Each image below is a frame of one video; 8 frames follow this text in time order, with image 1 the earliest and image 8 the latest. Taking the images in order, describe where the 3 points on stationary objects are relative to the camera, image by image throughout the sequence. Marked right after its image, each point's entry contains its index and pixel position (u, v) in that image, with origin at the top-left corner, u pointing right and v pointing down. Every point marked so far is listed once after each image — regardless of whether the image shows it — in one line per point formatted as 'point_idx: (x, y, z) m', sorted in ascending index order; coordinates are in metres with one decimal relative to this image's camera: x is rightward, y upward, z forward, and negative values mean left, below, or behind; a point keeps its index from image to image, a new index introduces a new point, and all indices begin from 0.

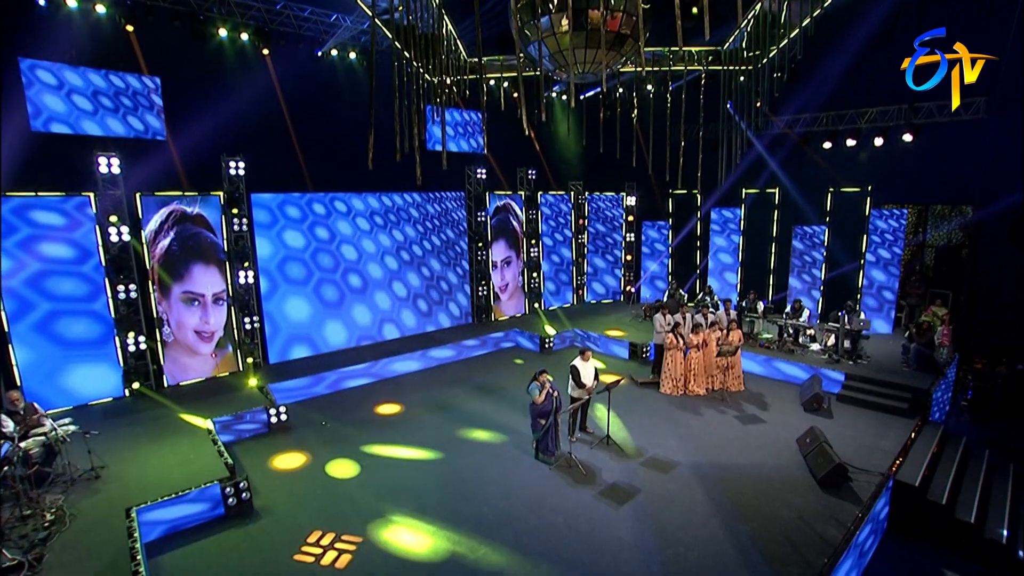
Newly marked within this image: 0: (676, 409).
0: (+2.1, -1.5, +11.5) m
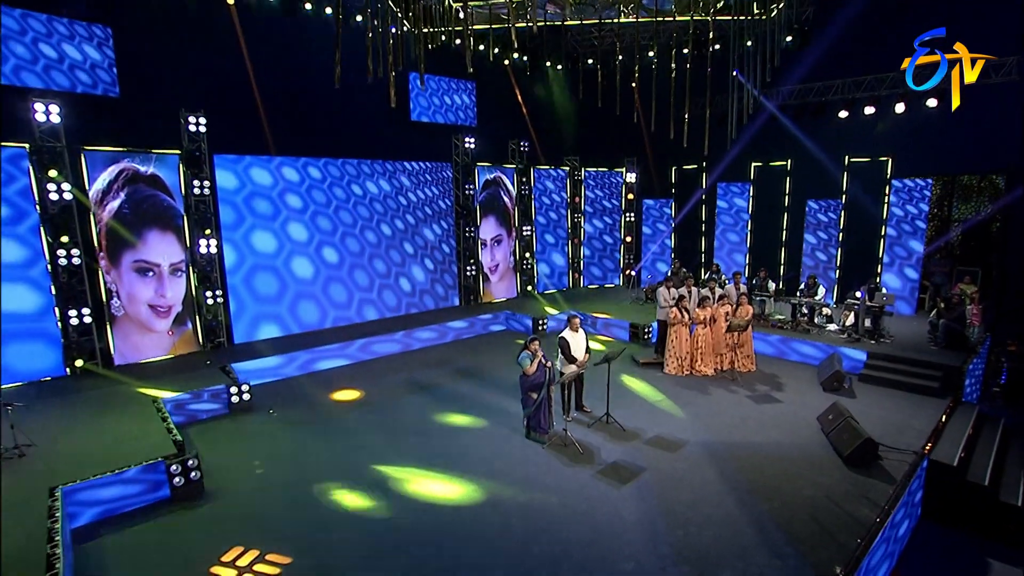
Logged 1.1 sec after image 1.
0: (+1.9, -1.1, +10.4) m
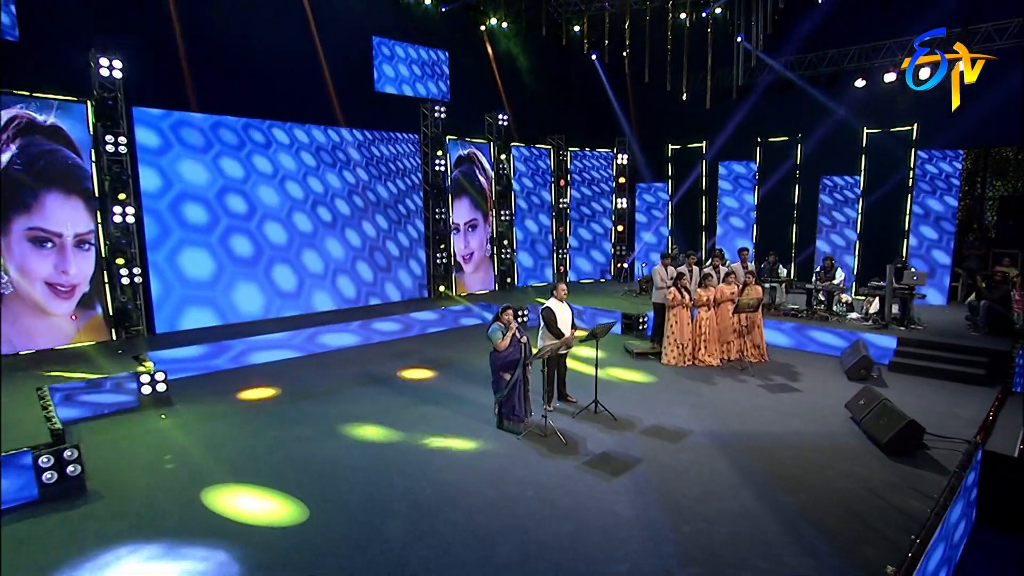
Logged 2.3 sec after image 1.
0: (+1.7, -0.9, +8.9) m
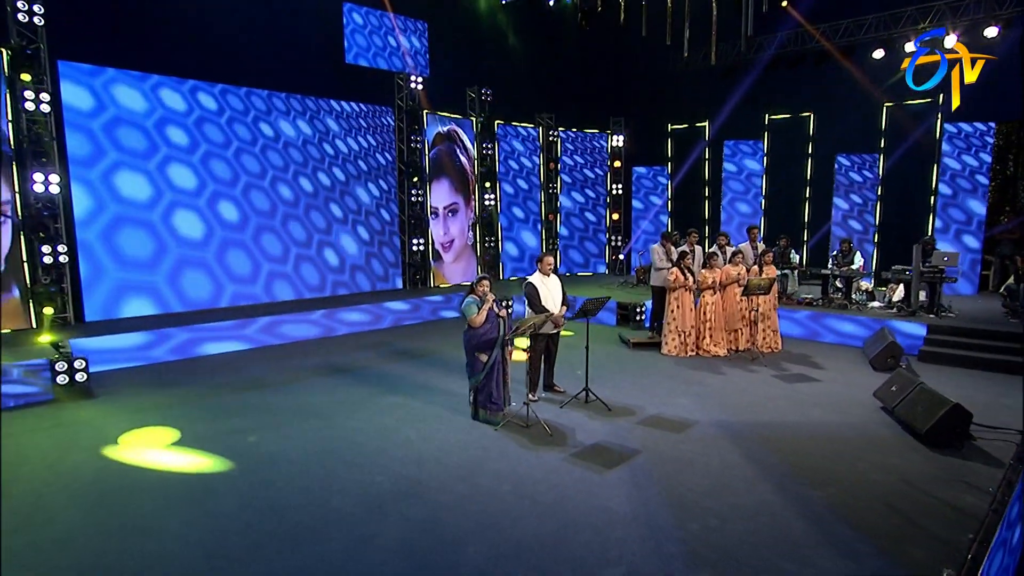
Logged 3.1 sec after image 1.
0: (+1.5, -0.7, +7.8) m
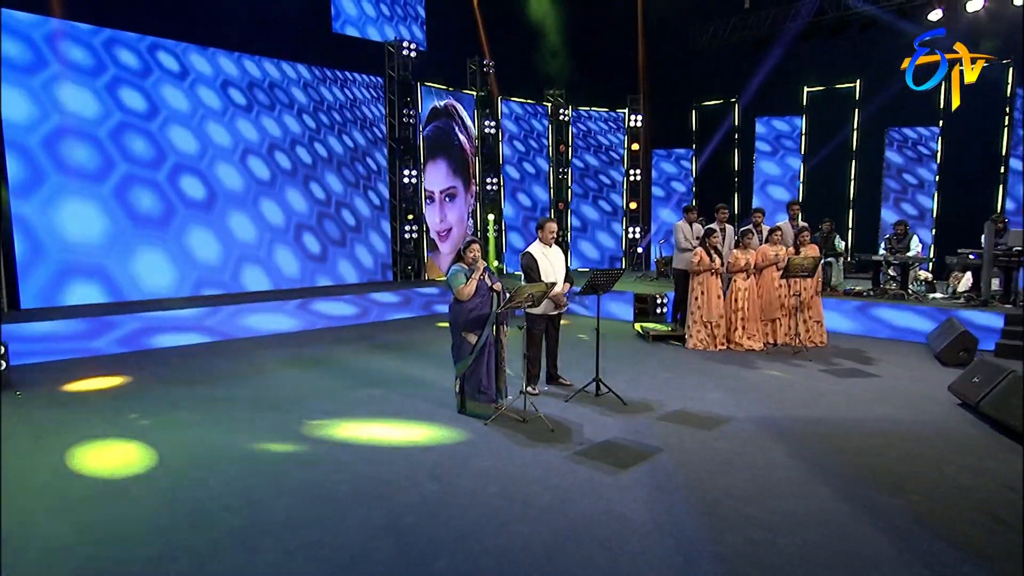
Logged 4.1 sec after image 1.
0: (+1.5, -0.5, +6.6) m
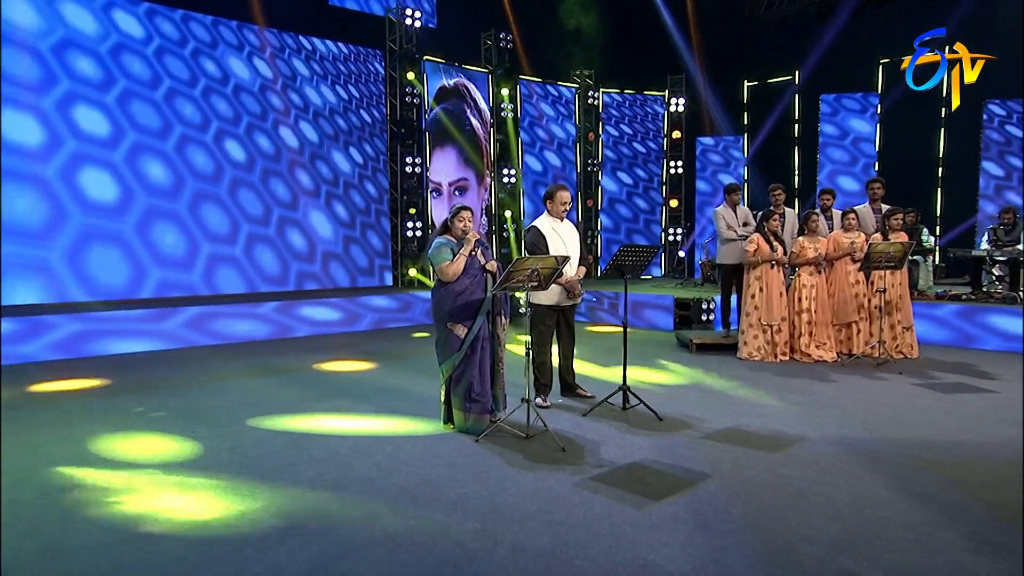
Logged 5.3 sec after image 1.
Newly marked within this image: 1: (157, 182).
0: (+1.5, -0.5, +5.2) m
1: (-2.5, +0.8, +6.5) m
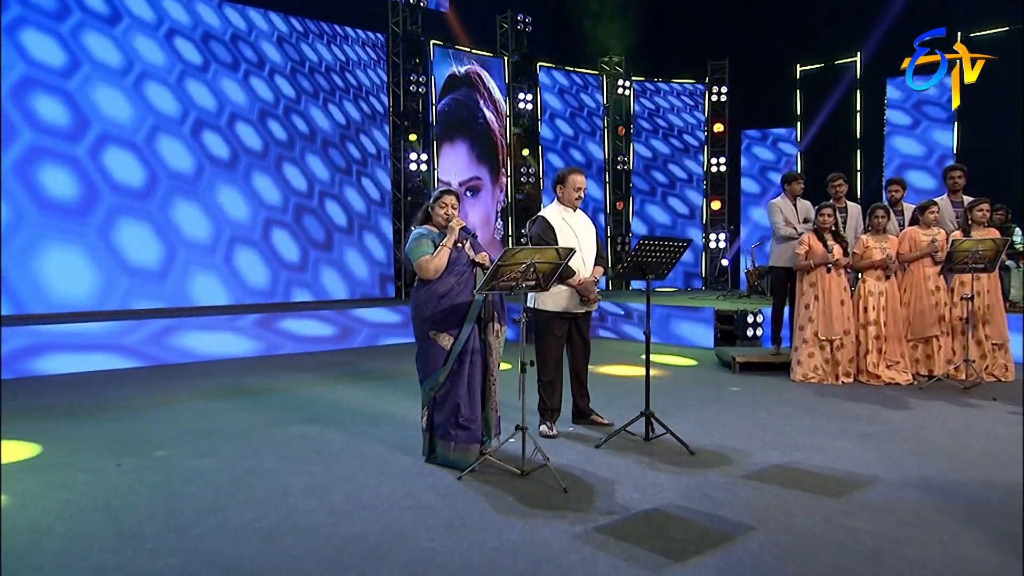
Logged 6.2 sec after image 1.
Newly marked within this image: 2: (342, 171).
0: (+1.6, -0.5, +4.3) m
1: (-2.4, +0.7, +5.8) m
2: (-1.2, +0.8, +7.0) m
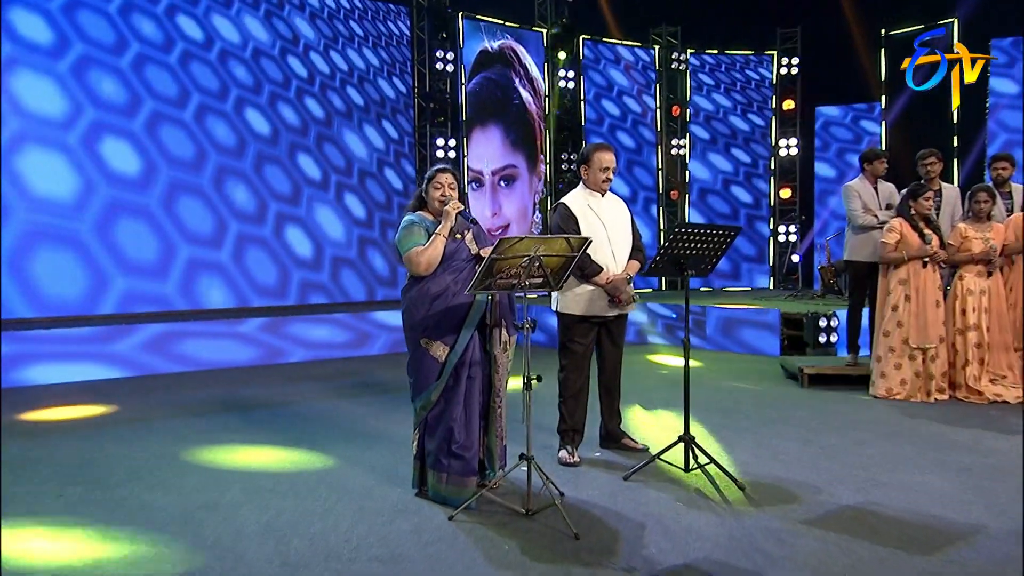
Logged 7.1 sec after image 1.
0: (+1.6, -0.5, +3.5) m
1: (-2.2, +0.7, +5.4) m
2: (-0.9, +0.8, +6.5) m
